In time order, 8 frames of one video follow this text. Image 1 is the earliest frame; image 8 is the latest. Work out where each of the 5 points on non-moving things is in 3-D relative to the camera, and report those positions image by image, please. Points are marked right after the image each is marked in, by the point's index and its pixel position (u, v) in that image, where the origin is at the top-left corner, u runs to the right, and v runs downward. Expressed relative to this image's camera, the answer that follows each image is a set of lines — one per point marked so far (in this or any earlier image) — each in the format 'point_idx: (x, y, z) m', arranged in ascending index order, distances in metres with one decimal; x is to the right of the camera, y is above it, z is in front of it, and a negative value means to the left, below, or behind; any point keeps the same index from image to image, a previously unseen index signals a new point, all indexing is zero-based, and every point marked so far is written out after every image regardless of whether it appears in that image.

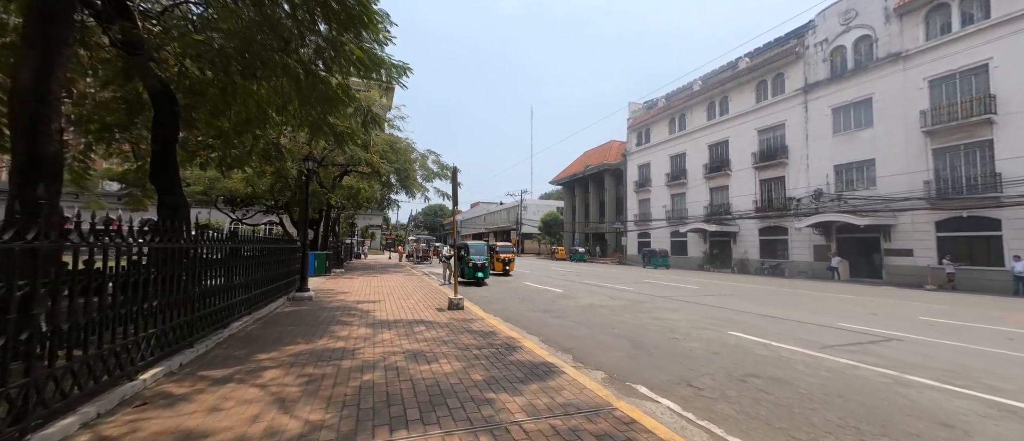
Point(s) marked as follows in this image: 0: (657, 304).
0: (+3.7, -2.1, +9.4) m
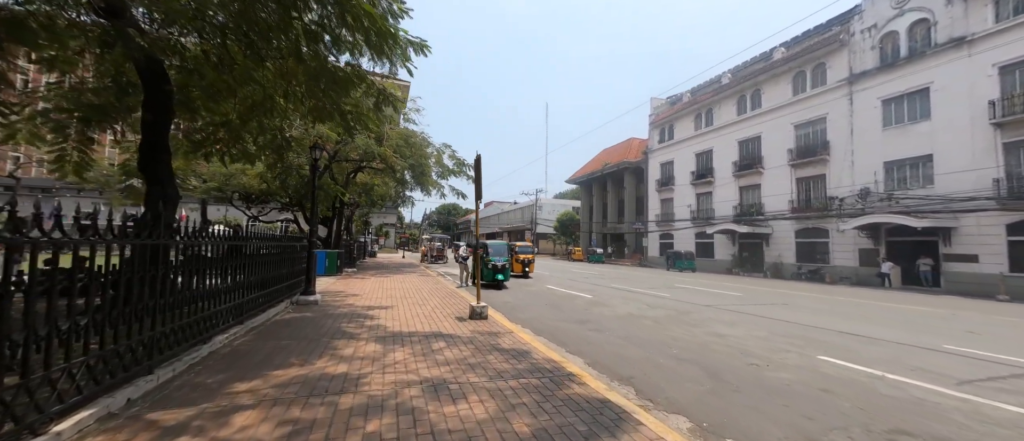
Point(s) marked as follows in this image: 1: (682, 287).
0: (+4.3, -2.1, +8.2) m
1: (+6.3, -2.5, +13.8) m
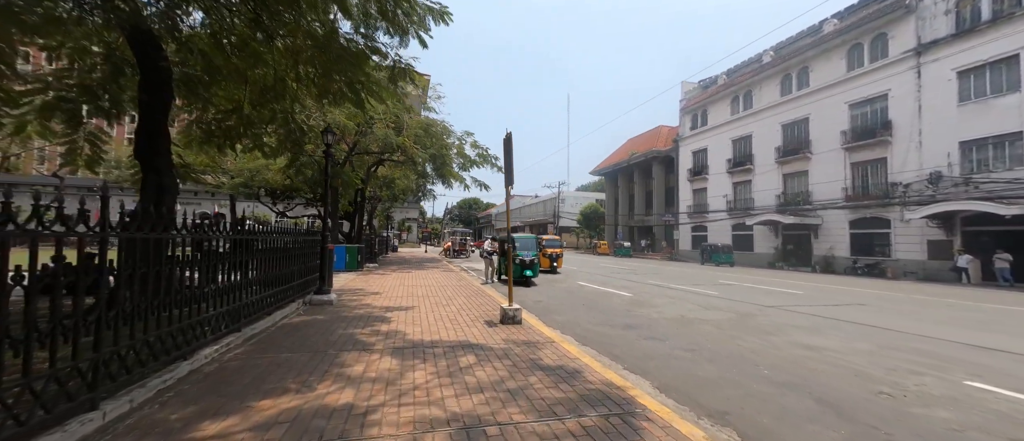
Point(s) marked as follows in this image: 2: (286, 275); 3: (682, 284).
0: (+5.0, -1.9, +7.0) m
1: (+7.3, -2.2, +12.5) m
2: (-4.1, -1.0, +6.9) m
3: (+5.7, -2.1, +12.2) m
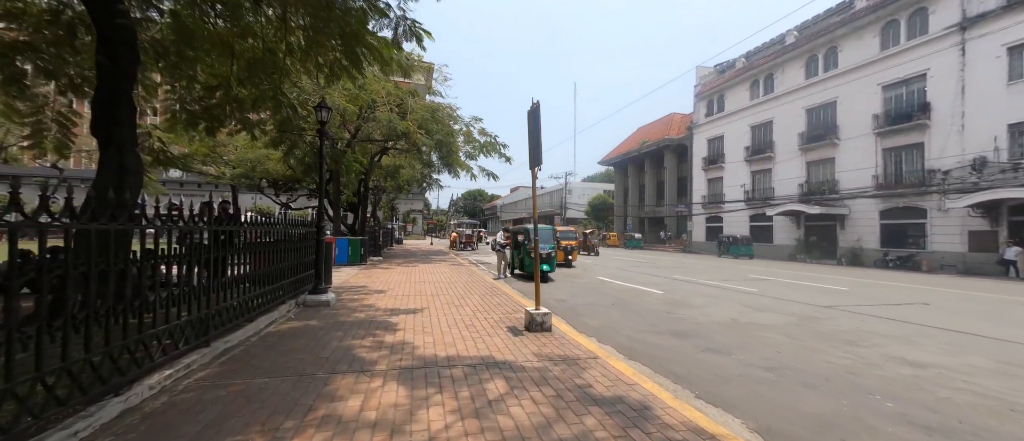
0: (+5.4, -1.7, +6.0) m
1: (+7.7, -1.9, +11.5) m
2: (-3.8, -0.8, +6.0) m
3: (+6.1, -1.8, +11.2) m
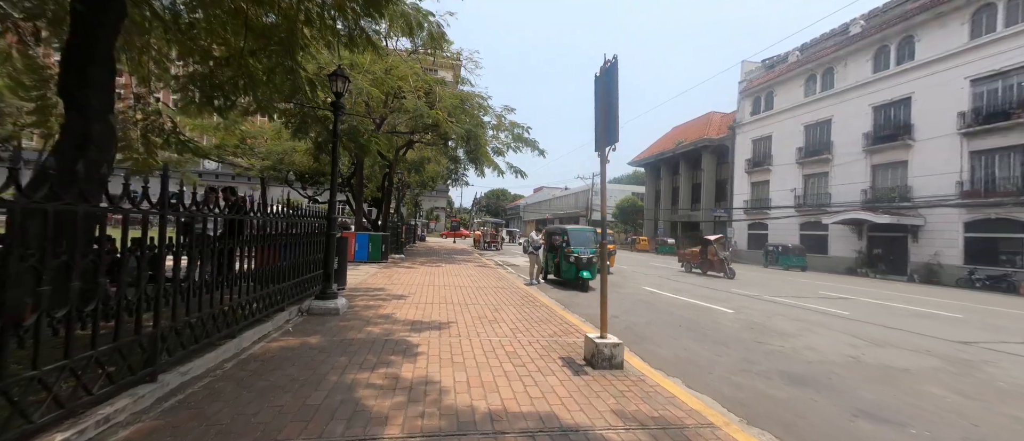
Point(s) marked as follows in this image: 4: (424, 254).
0: (+6.0, -1.8, +4.5) m
1: (+8.7, -2.1, +9.8) m
2: (-3.1, -0.7, +5.0) m
3: (+7.0, -2.0, +9.6) m
4: (-4.8, -1.8, +19.9) m
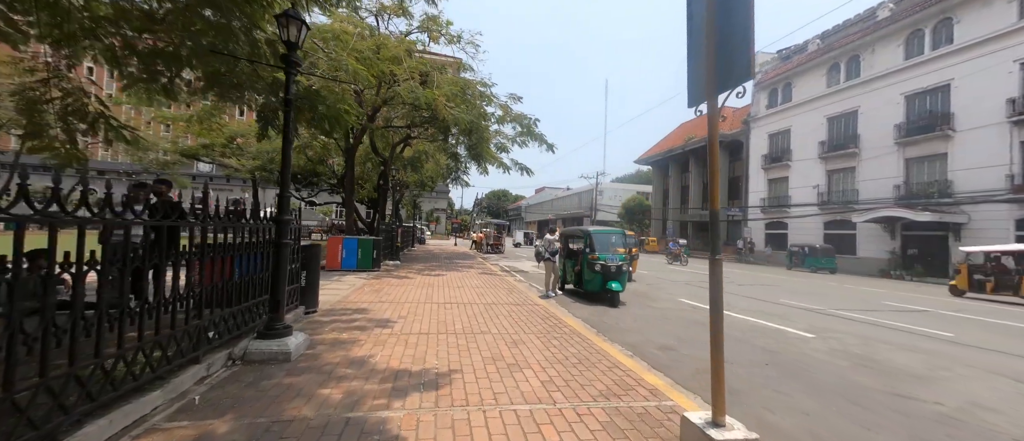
0: (+6.3, -1.7, +2.9) m
1: (+9.0, -2.0, +8.2) m
2: (-2.8, -0.7, +3.4) m
3: (+7.3, -1.9, +8.0) m
4: (-4.5, -1.9, +18.3) m
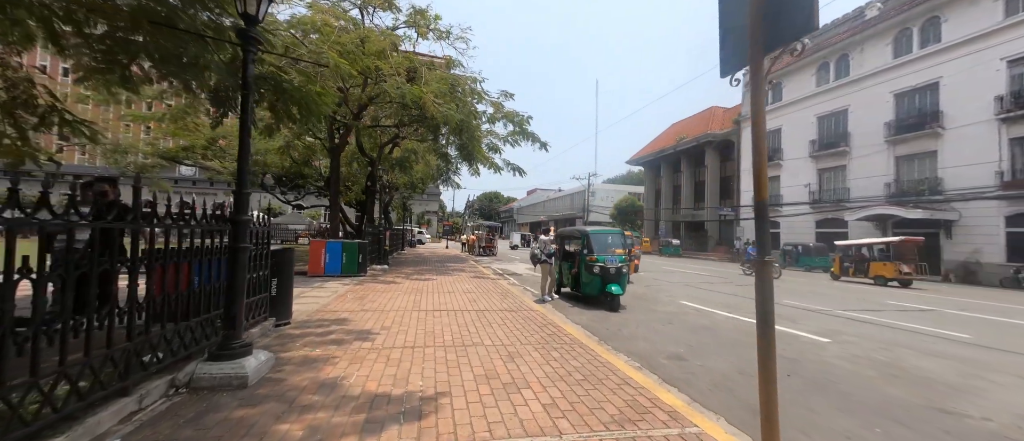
0: (+6.3, -1.7, +2.6) m
1: (+8.8, -1.9, +7.9) m
2: (-2.8, -0.7, +2.9) m
3: (+7.2, -1.9, +7.7) m
4: (-4.8, -2.0, +17.7) m
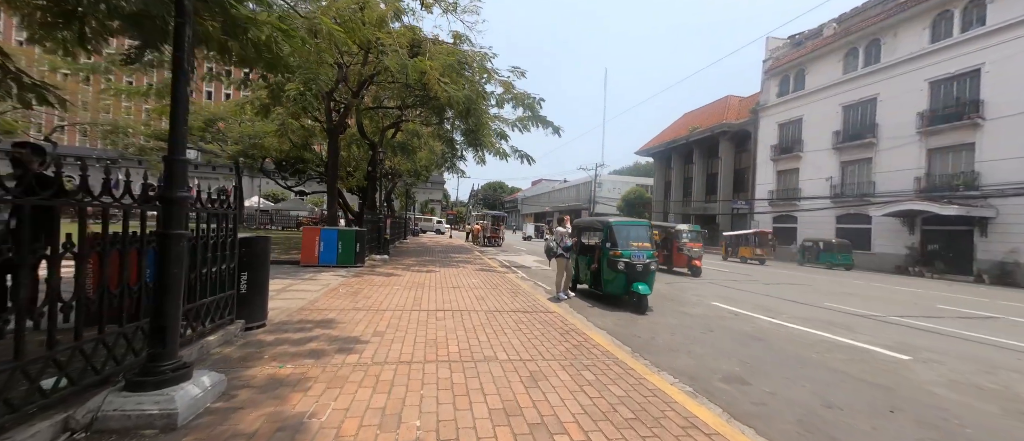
0: (+6.5, -1.7, +1.7) m
1: (+9.1, -1.9, +7.0) m
2: (-2.6, -0.6, +2.0) m
3: (+7.4, -1.8, +6.8) m
4: (-4.5, -1.5, +16.9) m
